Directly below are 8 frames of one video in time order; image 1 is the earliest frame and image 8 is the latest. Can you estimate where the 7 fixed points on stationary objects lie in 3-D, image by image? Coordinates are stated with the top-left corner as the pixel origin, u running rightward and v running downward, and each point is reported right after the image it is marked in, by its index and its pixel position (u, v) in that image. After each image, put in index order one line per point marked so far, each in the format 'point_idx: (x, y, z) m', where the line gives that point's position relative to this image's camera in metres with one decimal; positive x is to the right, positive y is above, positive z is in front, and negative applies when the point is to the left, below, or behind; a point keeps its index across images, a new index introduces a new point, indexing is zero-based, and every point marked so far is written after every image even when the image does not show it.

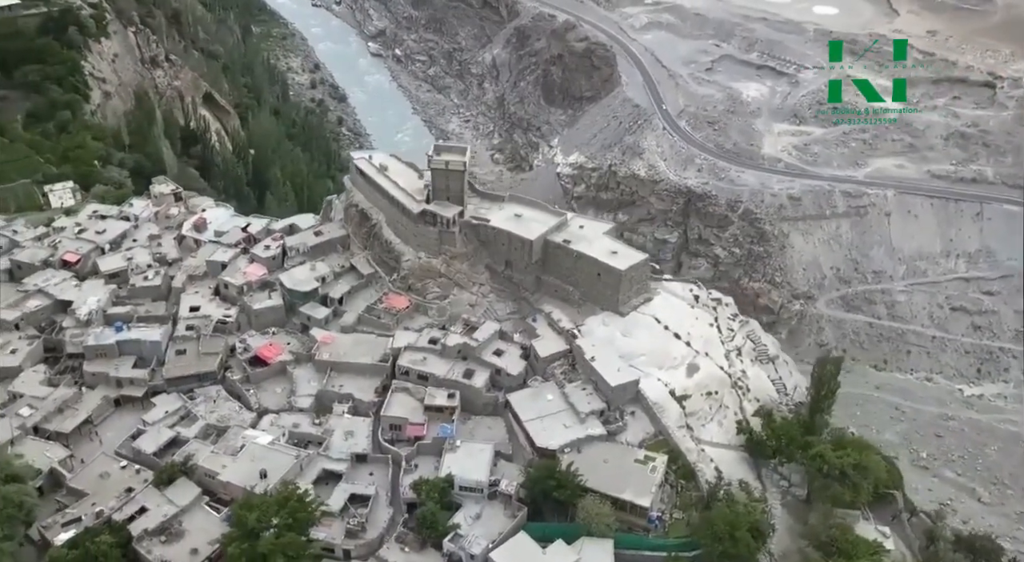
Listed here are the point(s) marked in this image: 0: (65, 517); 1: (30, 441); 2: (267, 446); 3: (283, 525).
0: (-9.1, -4.9, +18.2) m
1: (-10.6, -3.6, +19.7) m
2: (-5.5, -3.7, +19.8) m
3: (-4.5, -4.8, +17.4) m
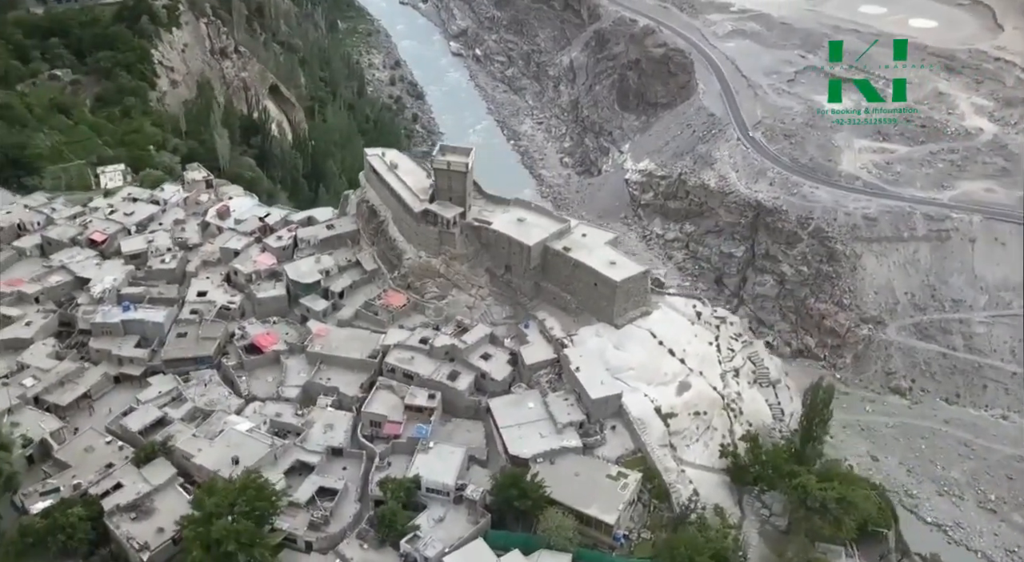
0: (-10.0, -4.4, +19.0) m
1: (-11.2, -3.0, +20.7) m
2: (-6.1, -3.5, +20.3) m
3: (-5.4, -4.6, +17.8) m
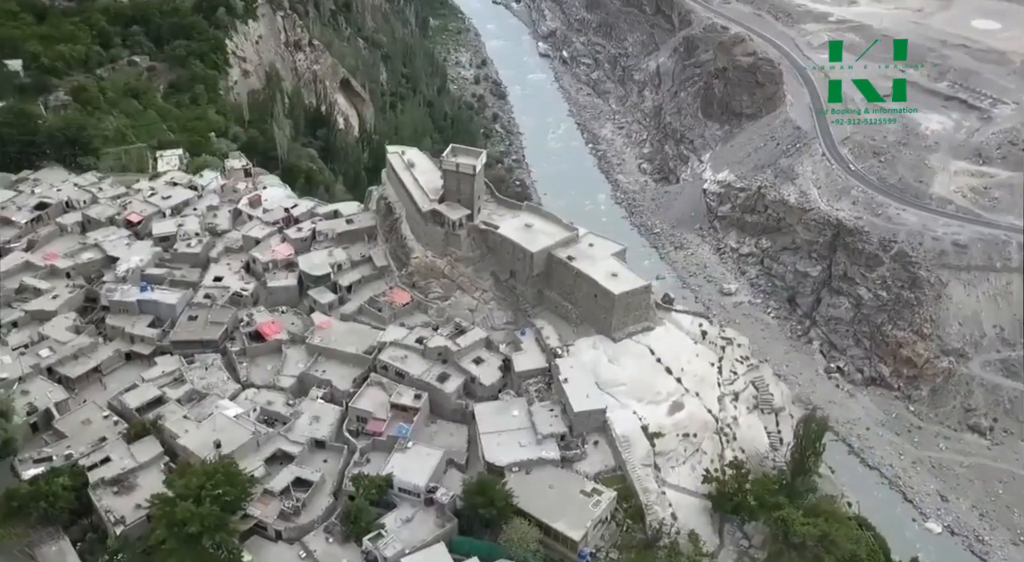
0: (-10.6, -3.9, +20.0) m
1: (-11.6, -2.4, +21.8) m
2: (-6.6, -3.2, +20.8) m
3: (-6.2, -4.4, +18.3) m
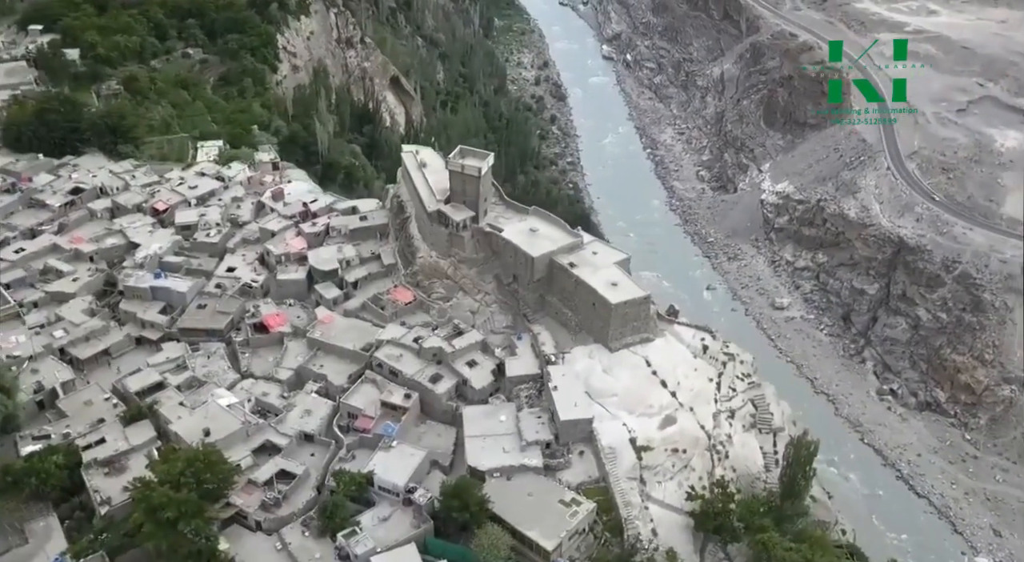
0: (-11.0, -3.5, +20.7) m
1: (-11.7, -2.0, +22.6) m
2: (-6.9, -3.0, +21.2) m
3: (-6.8, -4.2, +18.6) m
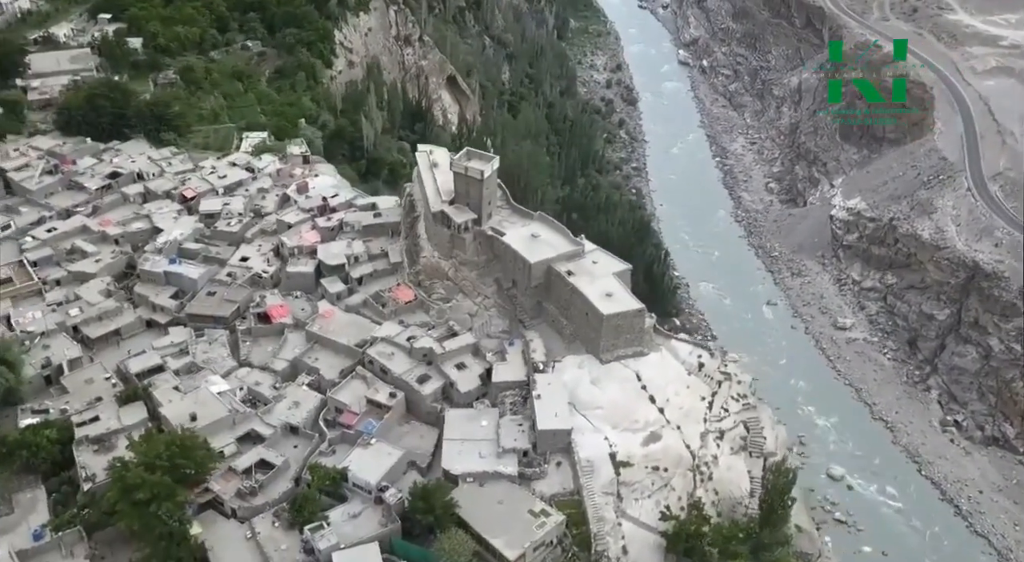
0: (-11.4, -3.0, +21.5) m
1: (-11.9, -1.4, +23.4) m
2: (-7.2, -2.8, +21.6) m
3: (-7.4, -3.9, +19.0) m
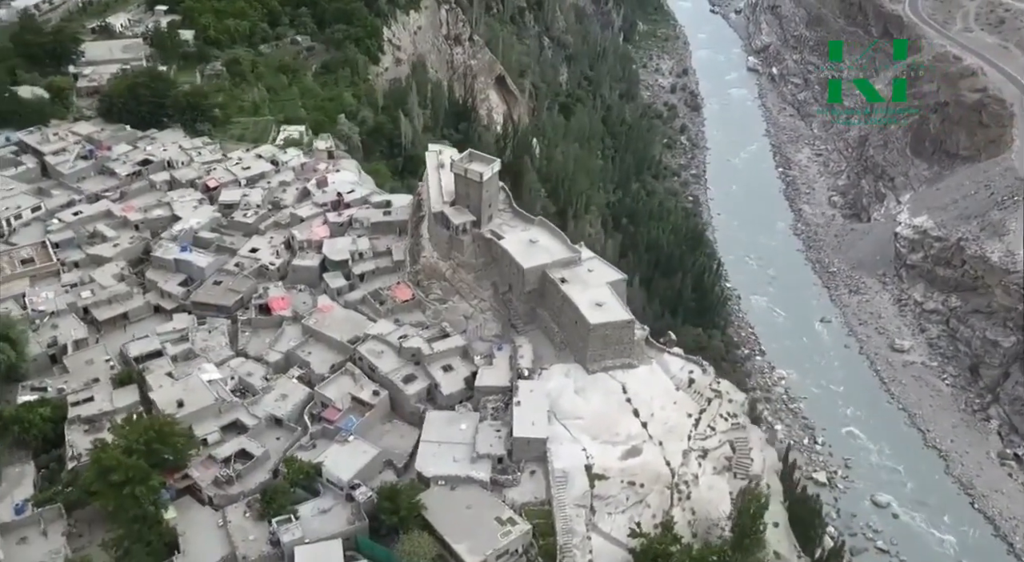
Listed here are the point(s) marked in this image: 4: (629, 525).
0: (-11.7, -2.5, +22.2) m
1: (-12.0, -1.0, +24.1) m
2: (-7.6, -2.5, +21.9) m
3: (-8.1, -3.6, +19.4) m
4: (+2.5, -5.3, +19.2) m
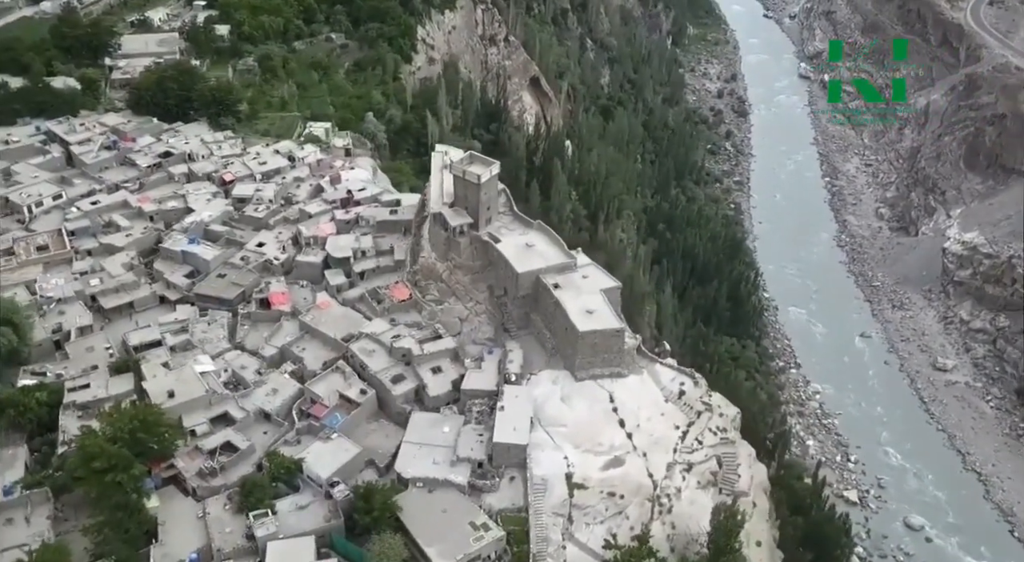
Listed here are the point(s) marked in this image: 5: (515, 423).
0: (-12.0, -2.2, +22.6) m
1: (-12.1, -0.6, +24.6) m
2: (-7.8, -2.3, +22.1) m
3: (-8.5, -3.4, +19.6) m
4: (+2.0, -5.5, +18.8) m
5: (+0.1, -3.2, +19.8) m
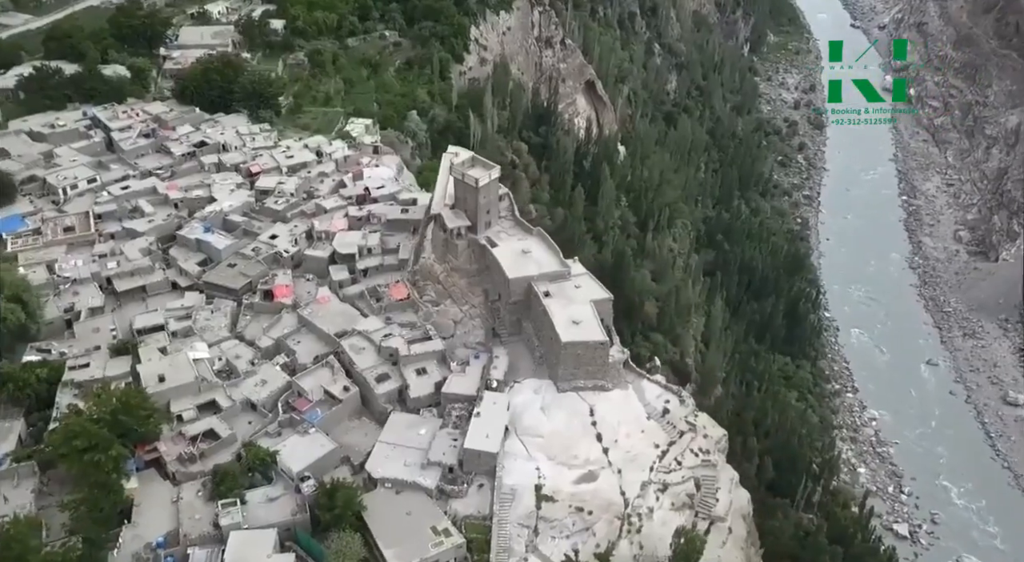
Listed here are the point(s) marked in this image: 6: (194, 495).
0: (-12.2, -1.7, +23.4) m
1: (-12.0, -0.1, +25.3) m
2: (-8.1, -2.0, +22.5) m
3: (-9.1, -3.1, +20.1) m
4: (+1.2, -5.7, +18.2) m
5: (-0.5, -3.3, +19.4) m
6: (-7.1, -4.8, +19.8) m
